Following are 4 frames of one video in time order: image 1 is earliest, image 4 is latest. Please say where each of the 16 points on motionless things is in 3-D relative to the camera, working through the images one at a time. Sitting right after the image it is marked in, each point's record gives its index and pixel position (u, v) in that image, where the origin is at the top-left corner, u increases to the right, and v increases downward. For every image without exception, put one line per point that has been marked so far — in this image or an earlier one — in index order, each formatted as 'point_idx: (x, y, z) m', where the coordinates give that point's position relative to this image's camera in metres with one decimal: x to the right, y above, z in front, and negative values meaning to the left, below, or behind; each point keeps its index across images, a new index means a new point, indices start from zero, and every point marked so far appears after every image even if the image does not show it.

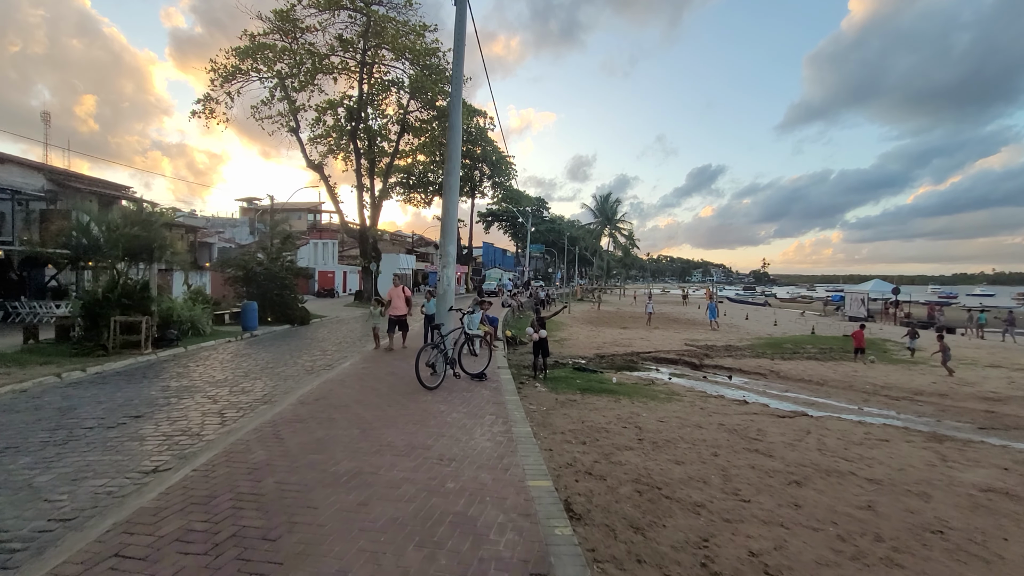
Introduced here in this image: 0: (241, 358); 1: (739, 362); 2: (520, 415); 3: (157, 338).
0: (-6.2, -1.6, +11.0) m
1: (+7.8, -2.6, +16.7) m
2: (+0.1, -1.5, +5.8) m
3: (-9.4, -1.3, +12.8) m
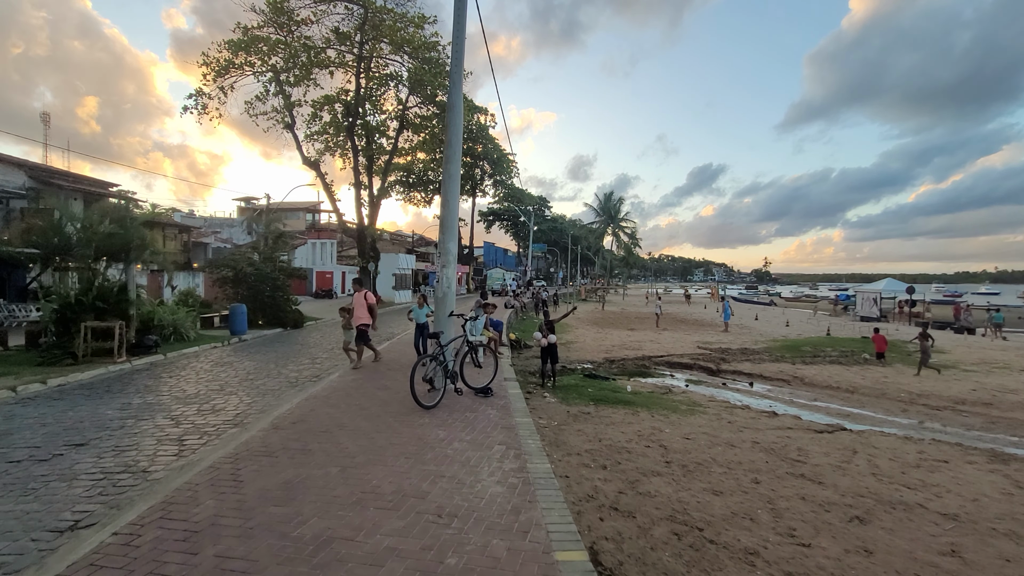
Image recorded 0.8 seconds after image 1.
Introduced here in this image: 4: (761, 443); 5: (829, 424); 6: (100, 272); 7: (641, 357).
0: (-6.0, -1.6, +10.0) m
1: (+8.0, -2.6, +15.7) m
2: (+0.2, -1.6, +4.8) m
3: (-9.2, -1.4, +11.8) m
4: (+4.2, -2.6, +8.1) m
5: (+6.2, -2.7, +9.5) m
6: (-10.7, +0.4, +12.6) m
7: (+4.6, -2.5, +17.4) m
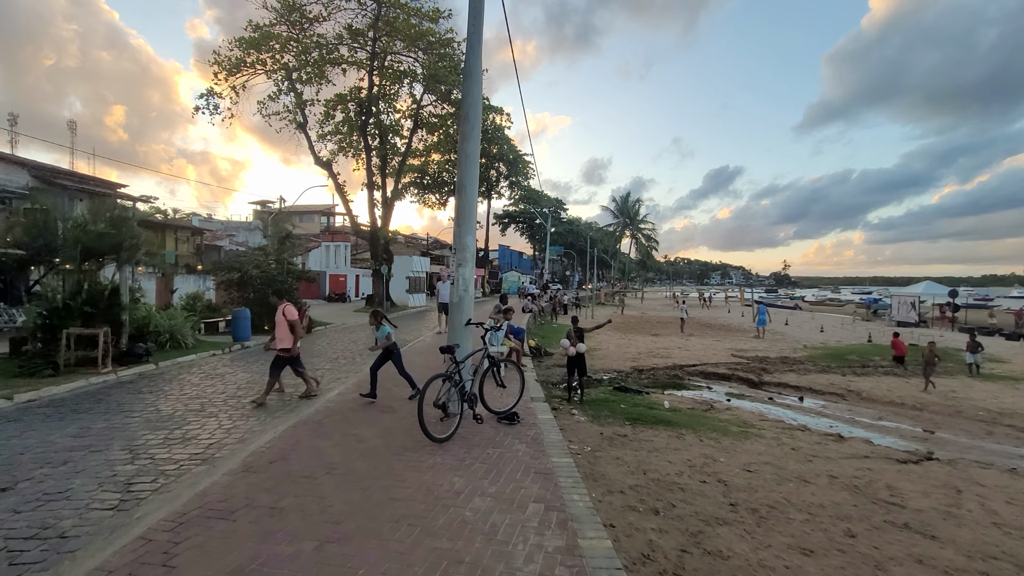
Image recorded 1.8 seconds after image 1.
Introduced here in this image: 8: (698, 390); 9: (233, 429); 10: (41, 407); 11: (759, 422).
0: (-5.6, -1.7, +9.0) m
1: (+8.6, -2.7, +14.2) m
2: (+0.5, -1.6, +3.6) m
3: (-8.7, -1.5, +10.8) m
4: (+4.5, -2.6, +6.7) m
5: (+6.6, -2.7, +8.1) m
6: (-10.2, +0.3, +11.7) m
7: (+5.3, -2.6, +16.0) m
8: (+5.0, -2.7, +12.9) m
9: (-3.3, -1.7, +5.8) m
10: (-6.9, -1.8, +7.1) m
11: (+4.9, -2.7, +9.6) m
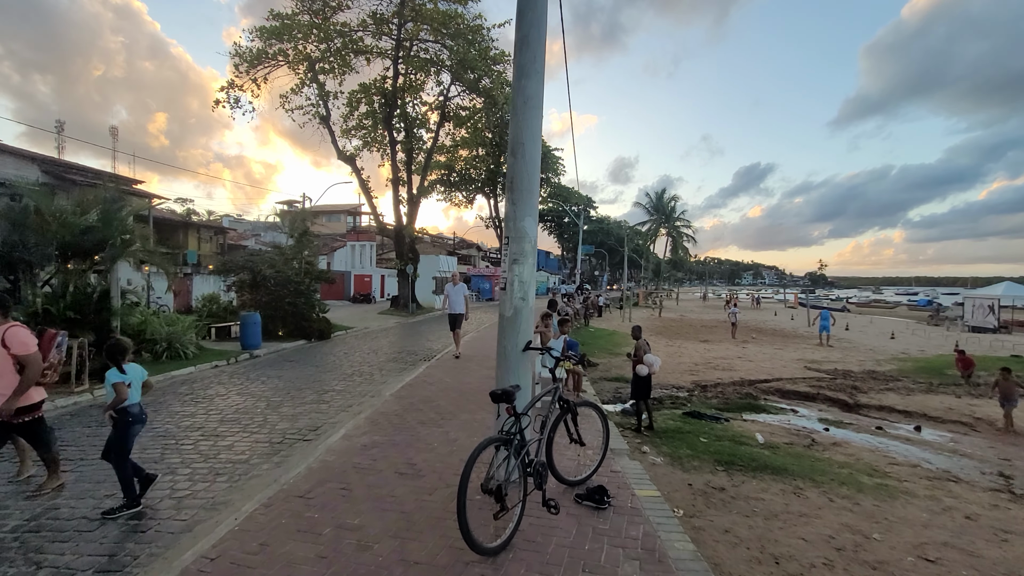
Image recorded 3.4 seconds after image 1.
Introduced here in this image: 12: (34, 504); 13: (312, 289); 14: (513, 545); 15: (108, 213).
0: (-4.7, -1.8, +7.3) m
1: (+9.7, -2.7, +11.8) m
2: (+1.1, -1.6, +1.6) m
3: (-7.8, -1.5, +9.3) m
4: (+5.2, -2.7, +4.5) m
5: (+7.4, -2.8, +5.7) m
6: (-9.2, +0.3, +10.2) m
7: (+6.5, -2.7, +13.8) m
8: (+6.0, -2.8, +10.7) m
9: (-2.6, -1.7, +3.9) m
10: (-6.2, -1.8, +5.5) m
11: (+5.7, -2.7, +7.4) m
12: (-3.9, -1.8, +4.0) m
13: (-7.0, 0.0, +17.0) m
14: (0.0, -1.6, +3.0) m
15: (-8.7, +1.6, +10.4) m
